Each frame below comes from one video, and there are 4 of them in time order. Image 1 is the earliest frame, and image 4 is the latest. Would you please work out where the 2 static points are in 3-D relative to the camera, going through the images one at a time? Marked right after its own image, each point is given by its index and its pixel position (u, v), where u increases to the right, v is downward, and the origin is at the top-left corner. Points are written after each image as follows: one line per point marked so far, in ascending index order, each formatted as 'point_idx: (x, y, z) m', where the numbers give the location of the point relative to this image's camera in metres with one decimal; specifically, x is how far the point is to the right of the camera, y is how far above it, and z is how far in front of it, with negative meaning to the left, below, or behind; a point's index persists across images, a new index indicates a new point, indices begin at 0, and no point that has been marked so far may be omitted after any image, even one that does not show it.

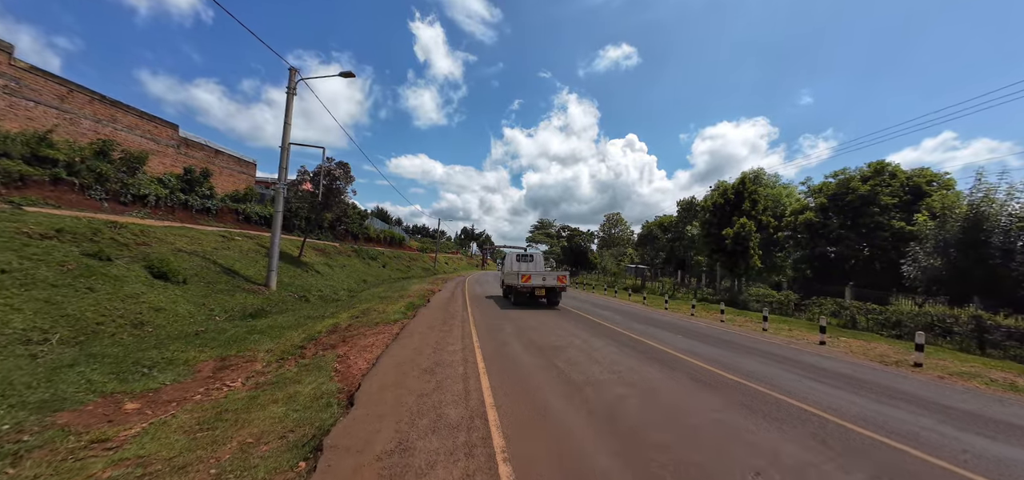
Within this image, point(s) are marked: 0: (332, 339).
0: (-5.1, -2.8, +9.2) m
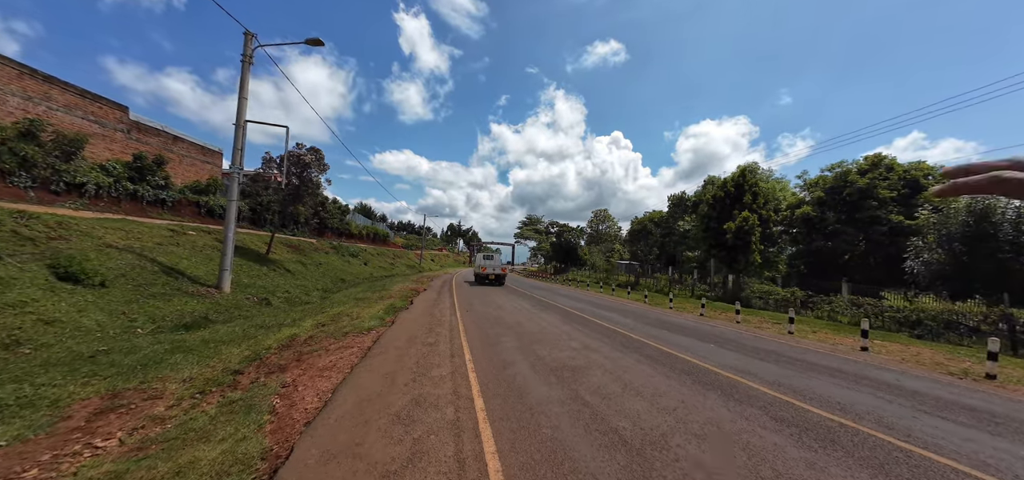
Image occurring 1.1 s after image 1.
0: (-5.0, -2.6, +7.2) m
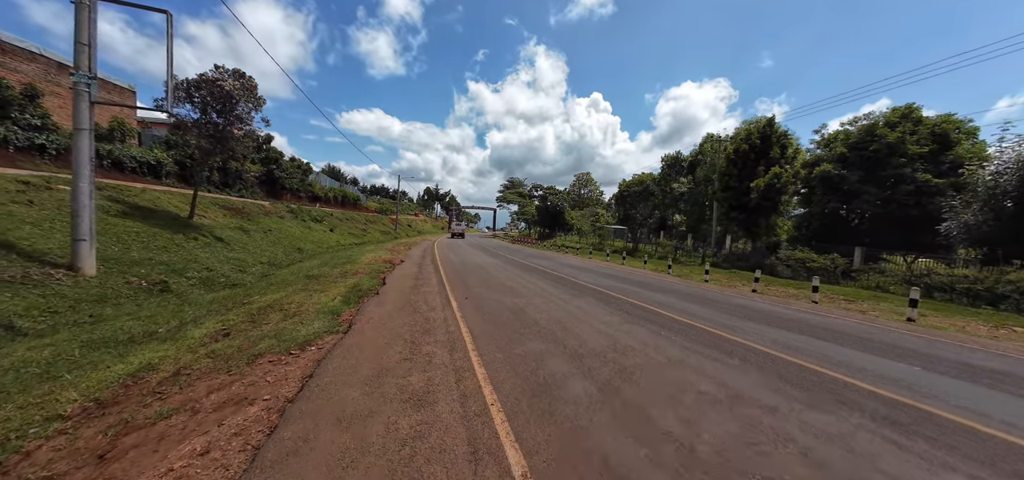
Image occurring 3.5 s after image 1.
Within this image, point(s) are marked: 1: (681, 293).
0: (-4.2, -2.0, +3.0) m
1: (+5.6, -1.8, +10.8) m
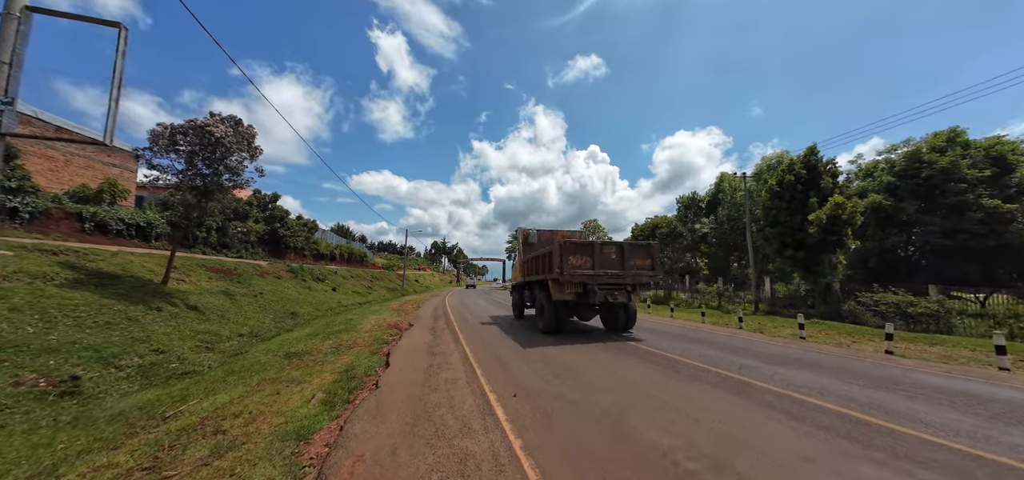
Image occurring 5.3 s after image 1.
0: (-3.1, -2.3, 0.0) m
1: (+6.9, -2.9, +7.6) m
